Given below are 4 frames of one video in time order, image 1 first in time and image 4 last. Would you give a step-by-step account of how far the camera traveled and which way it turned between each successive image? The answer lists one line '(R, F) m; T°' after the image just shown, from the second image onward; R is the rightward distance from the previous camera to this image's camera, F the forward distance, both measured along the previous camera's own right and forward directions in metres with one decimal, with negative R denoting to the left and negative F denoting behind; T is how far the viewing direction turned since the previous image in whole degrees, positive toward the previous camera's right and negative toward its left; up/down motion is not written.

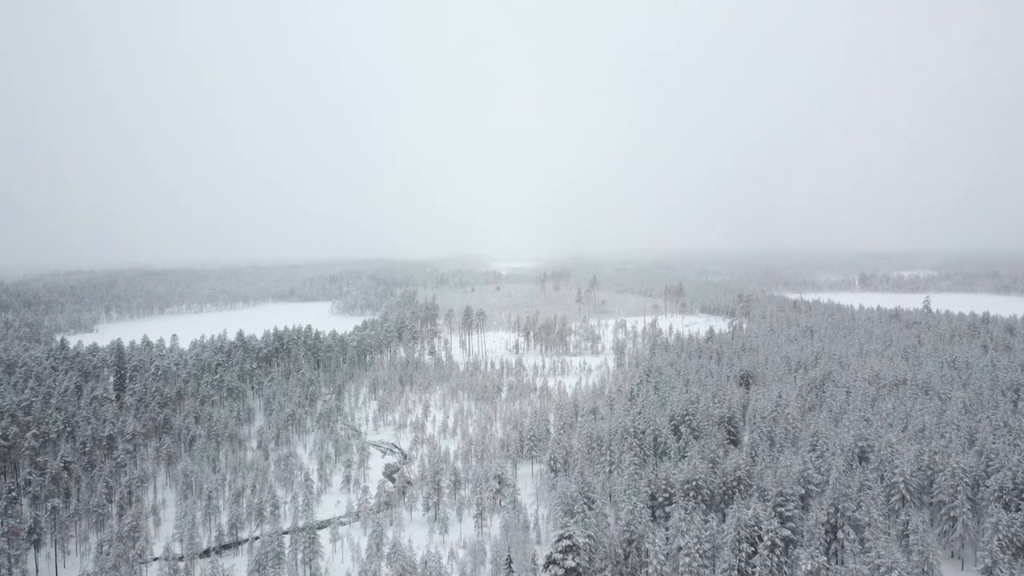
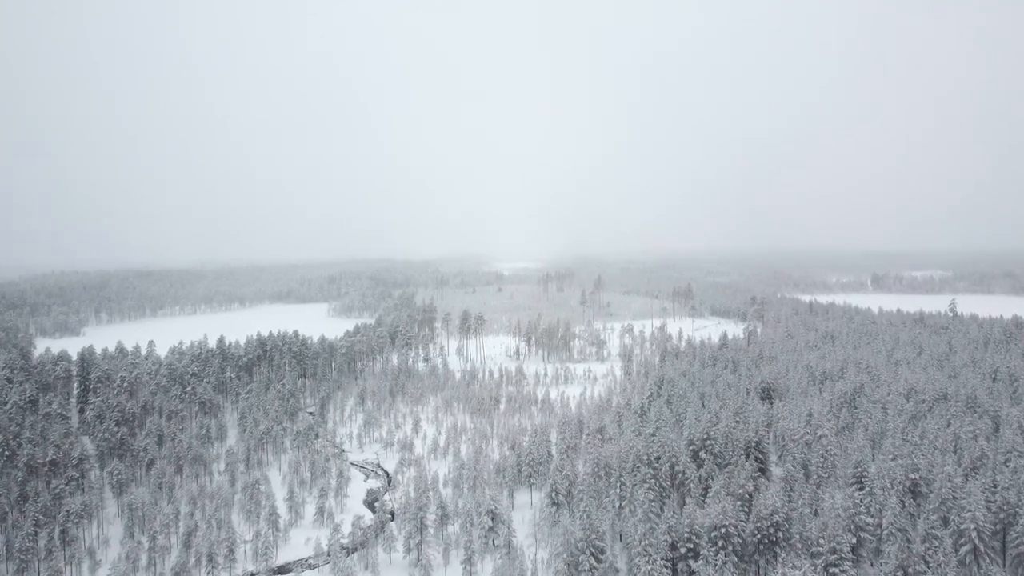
(+0.8, +7.2) m; 0°
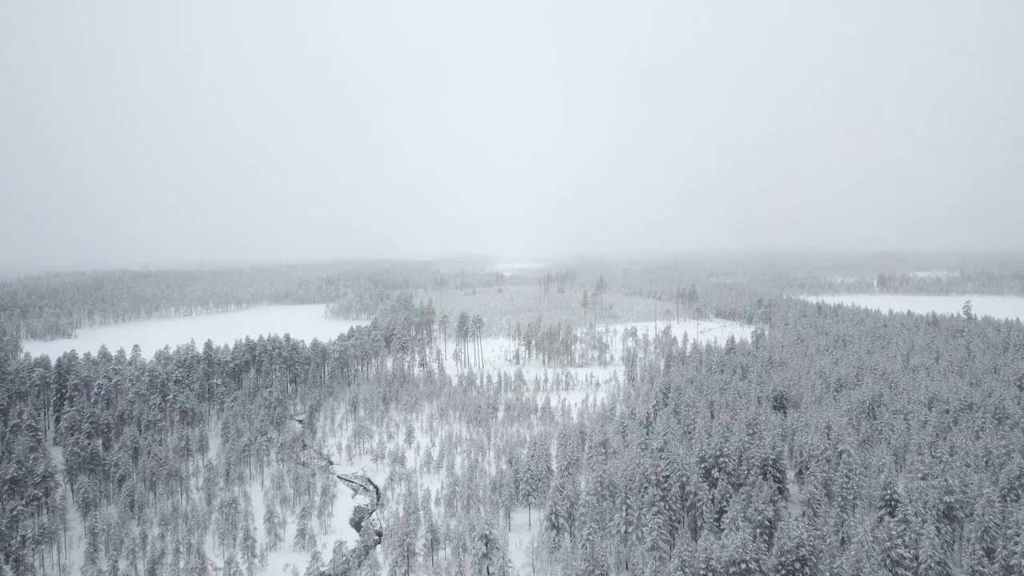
(+0.5, +3.9) m; 0°
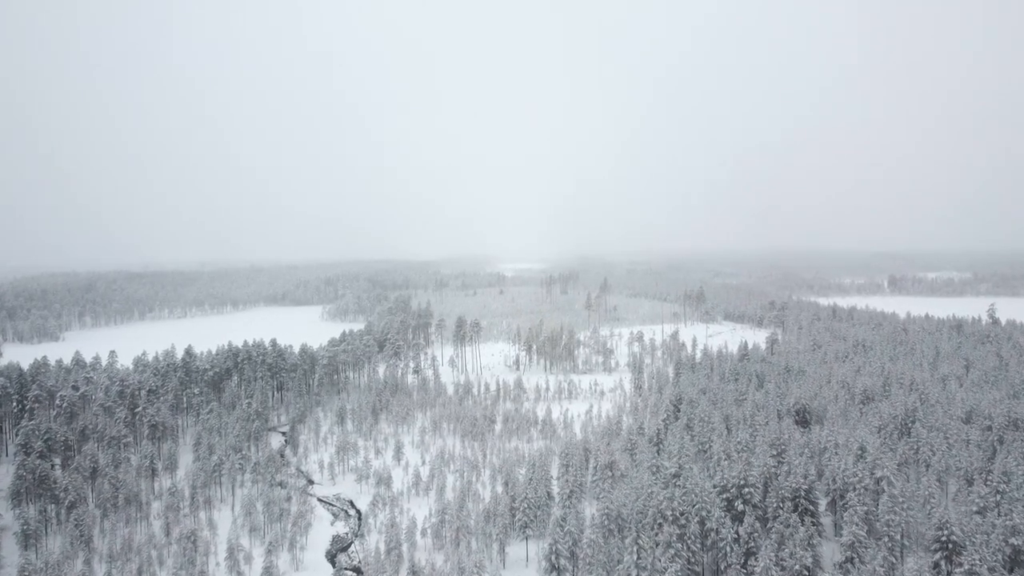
(+0.7, +5.8) m; 0°
